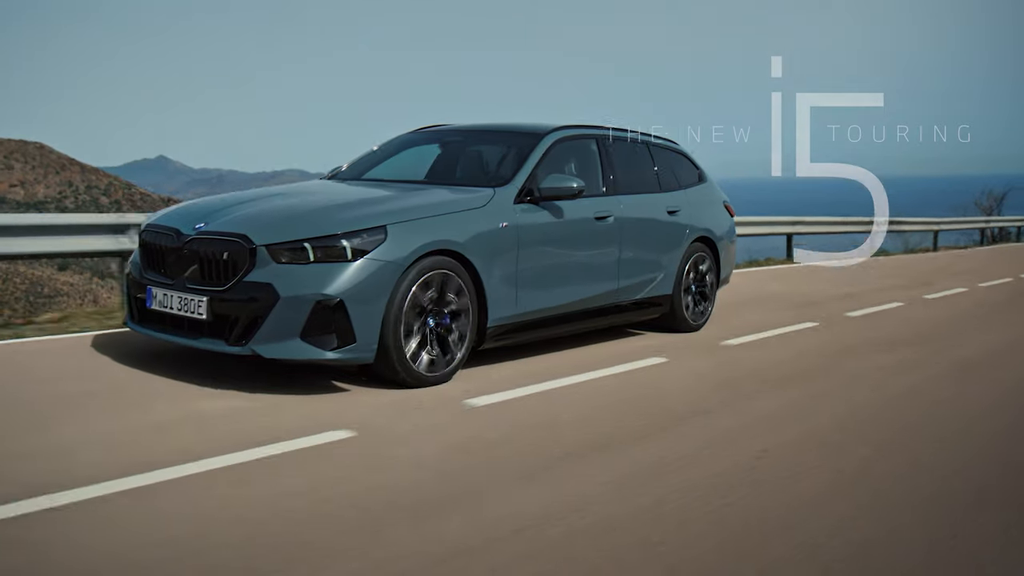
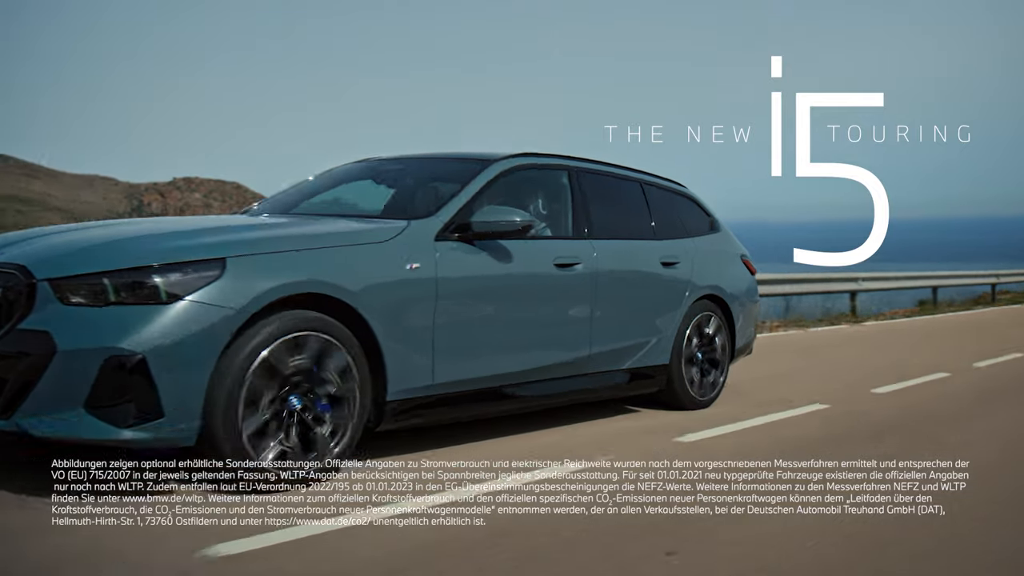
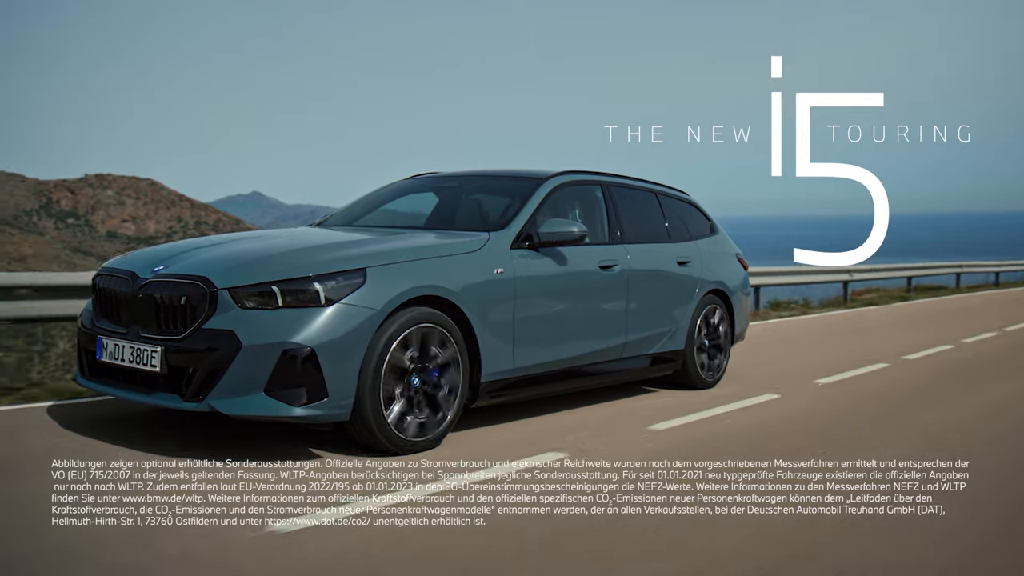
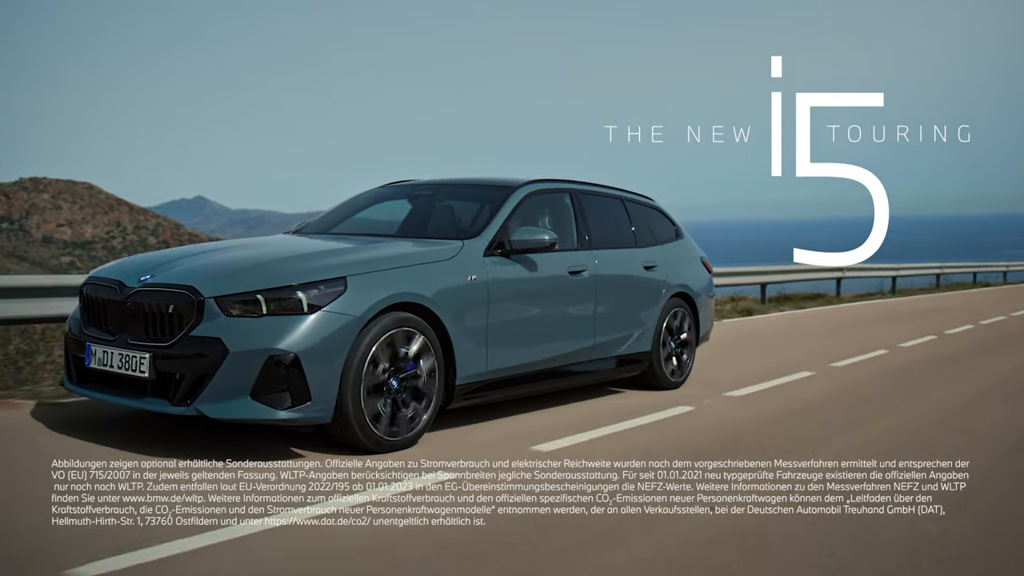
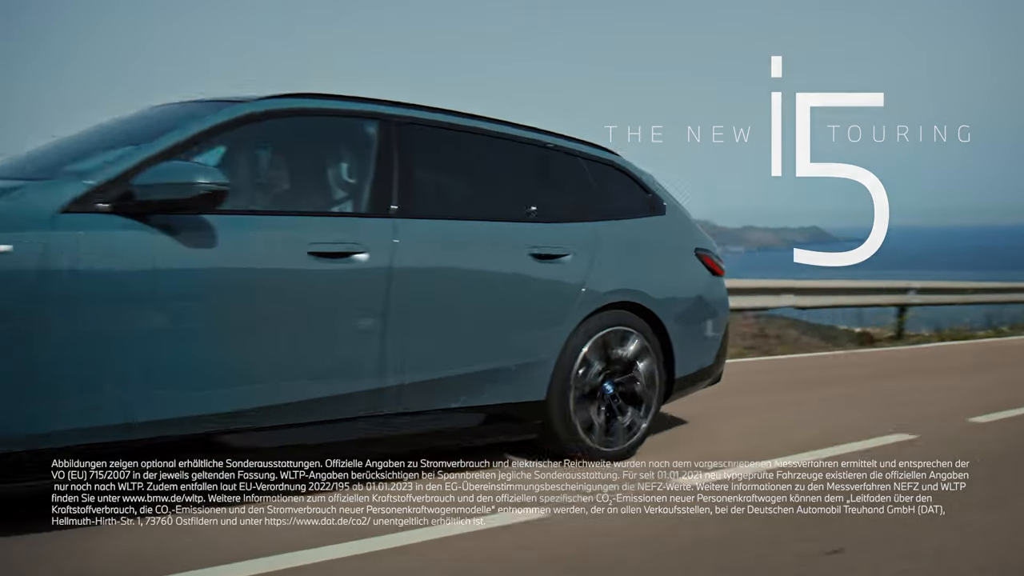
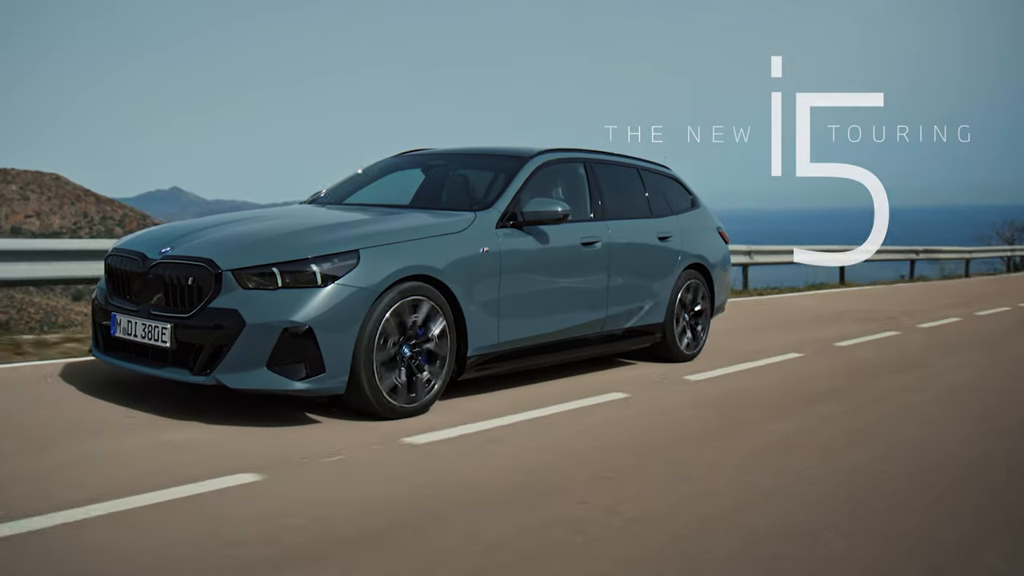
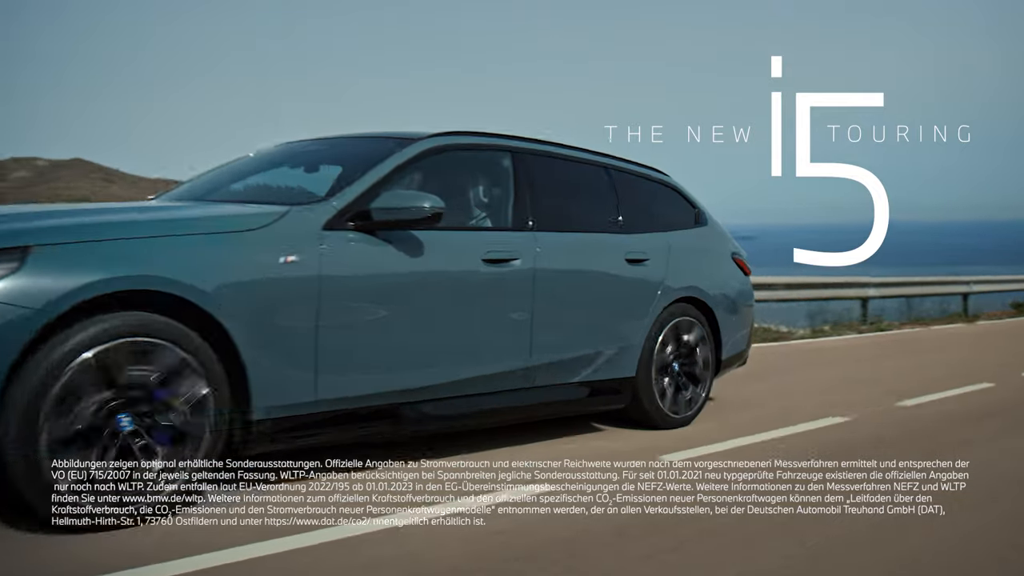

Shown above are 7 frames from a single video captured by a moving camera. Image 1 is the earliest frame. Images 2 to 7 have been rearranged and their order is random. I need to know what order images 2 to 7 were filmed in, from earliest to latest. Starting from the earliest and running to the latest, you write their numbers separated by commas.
6, 4, 3, 2, 7, 5
